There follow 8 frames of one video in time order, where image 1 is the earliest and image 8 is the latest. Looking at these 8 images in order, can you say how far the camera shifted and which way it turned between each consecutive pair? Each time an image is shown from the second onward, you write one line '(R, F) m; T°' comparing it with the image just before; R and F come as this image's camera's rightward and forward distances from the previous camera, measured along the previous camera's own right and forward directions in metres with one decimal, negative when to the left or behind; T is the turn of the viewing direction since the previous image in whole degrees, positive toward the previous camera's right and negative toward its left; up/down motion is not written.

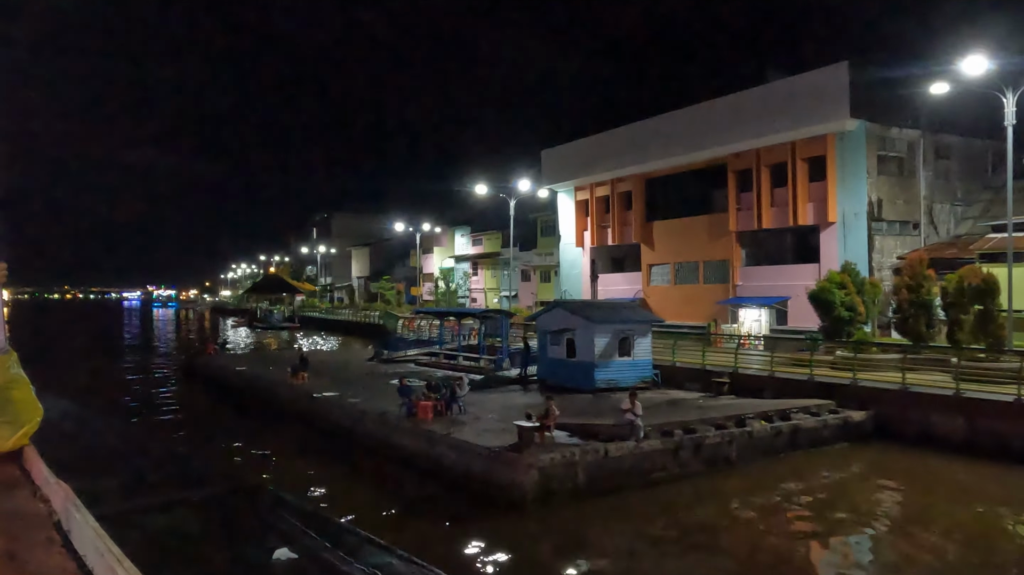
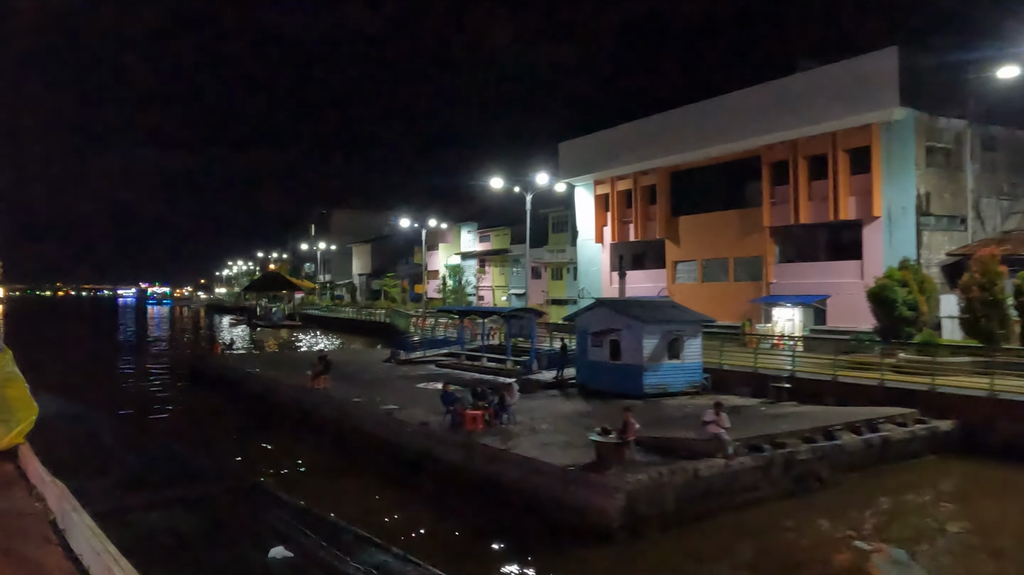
(-1.1, +1.4) m; 0°
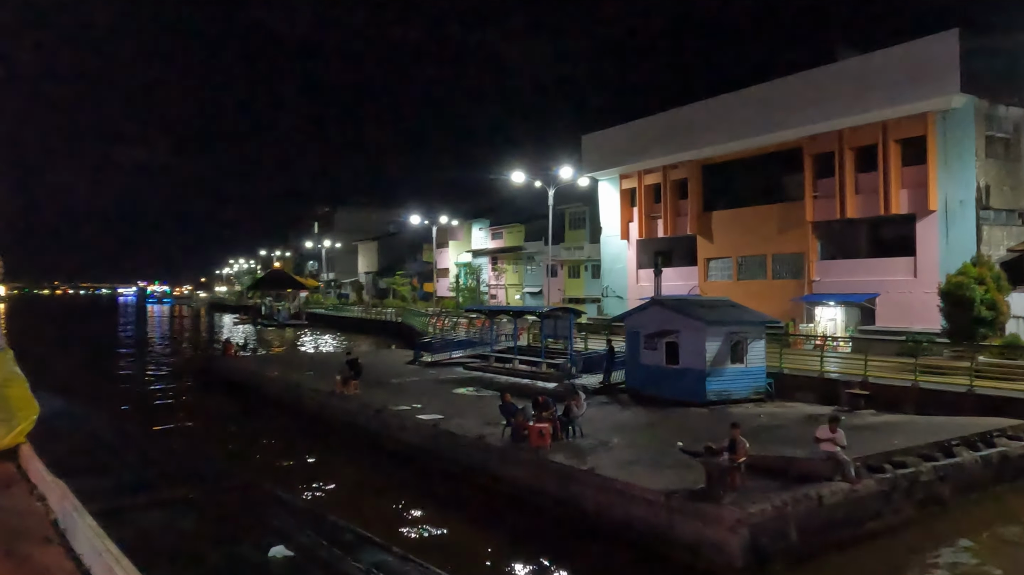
(-1.1, +1.4) m; 0°
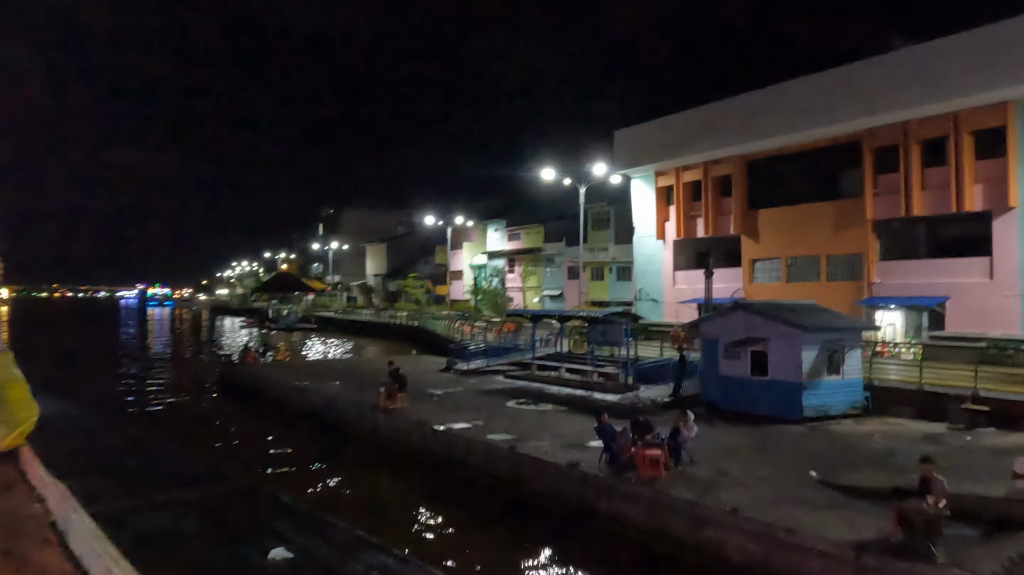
(-1.4, +1.7) m; 0°
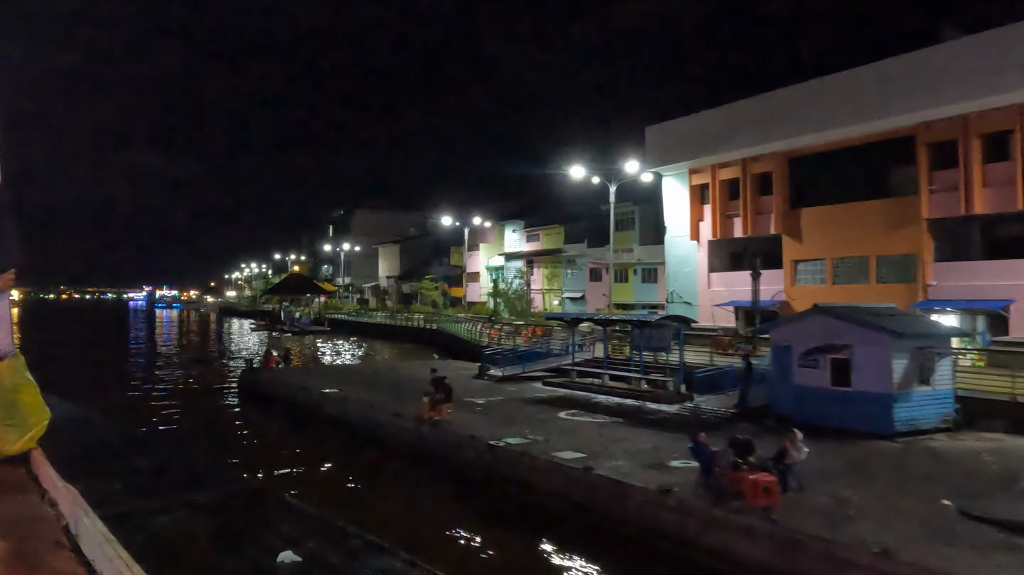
(-1.0, +1.2) m; 0°
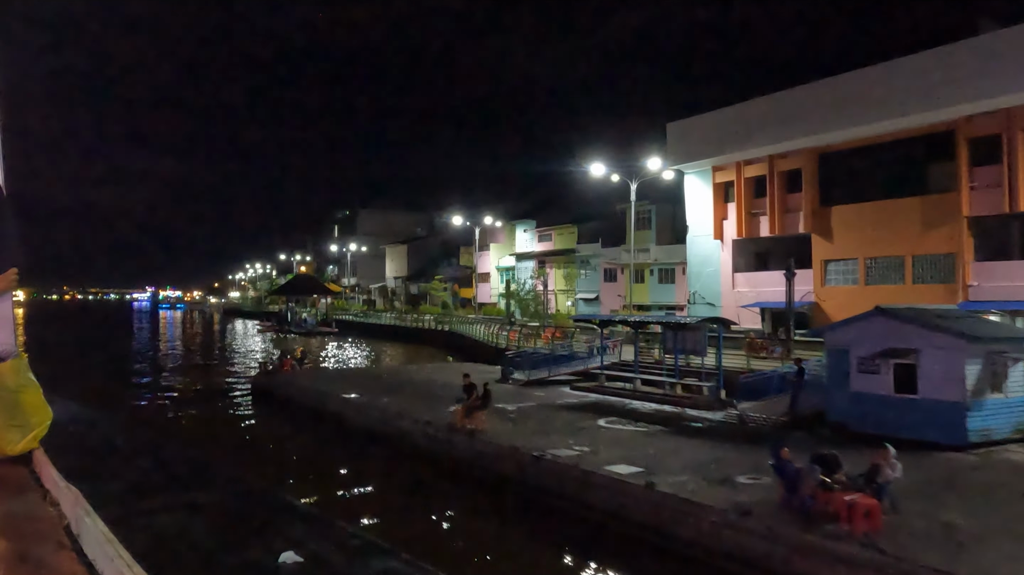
(-0.7, +0.8) m; 0°
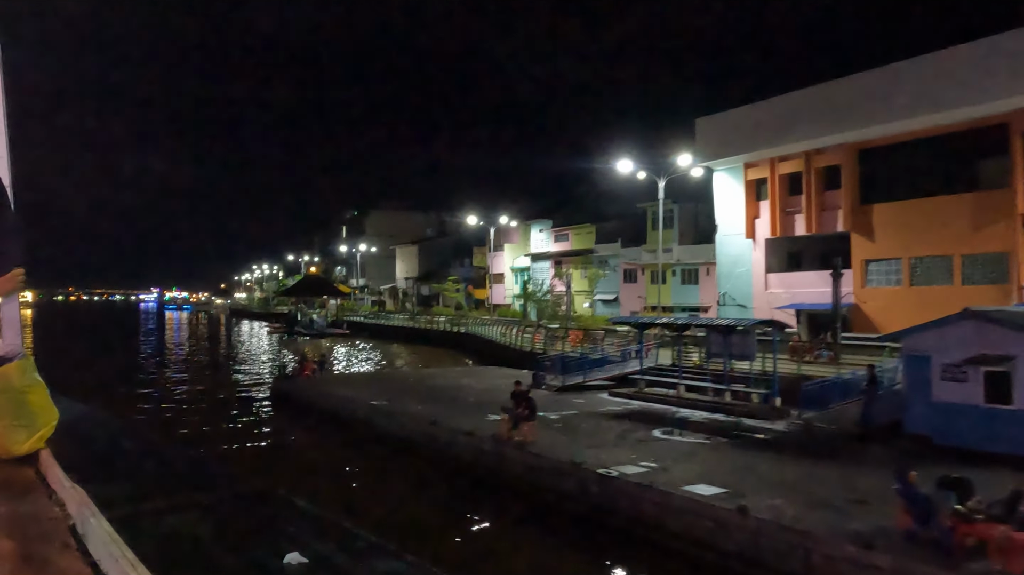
(-0.8, +1.0) m; 0°
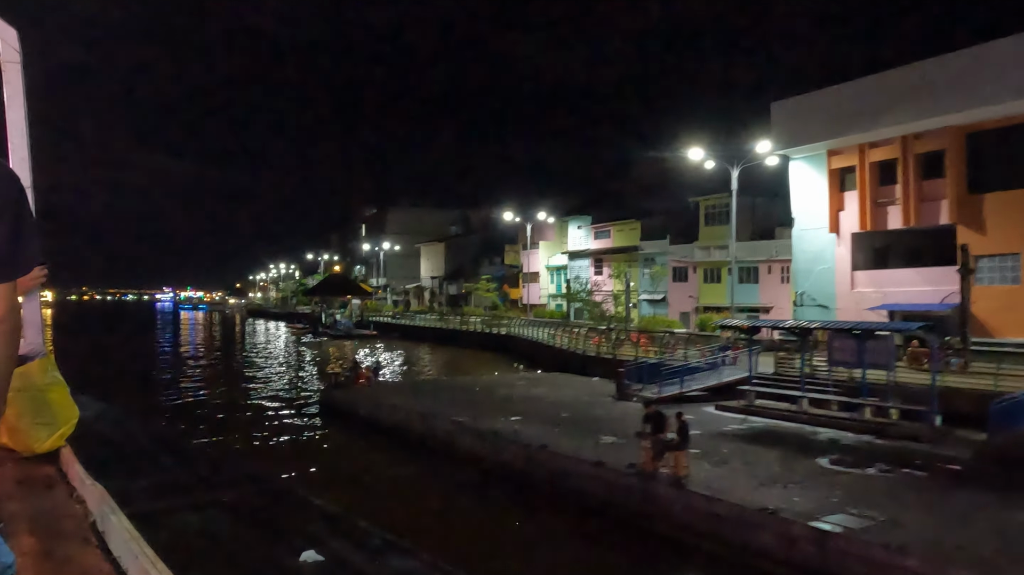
(-1.9, +2.3) m; -1°
